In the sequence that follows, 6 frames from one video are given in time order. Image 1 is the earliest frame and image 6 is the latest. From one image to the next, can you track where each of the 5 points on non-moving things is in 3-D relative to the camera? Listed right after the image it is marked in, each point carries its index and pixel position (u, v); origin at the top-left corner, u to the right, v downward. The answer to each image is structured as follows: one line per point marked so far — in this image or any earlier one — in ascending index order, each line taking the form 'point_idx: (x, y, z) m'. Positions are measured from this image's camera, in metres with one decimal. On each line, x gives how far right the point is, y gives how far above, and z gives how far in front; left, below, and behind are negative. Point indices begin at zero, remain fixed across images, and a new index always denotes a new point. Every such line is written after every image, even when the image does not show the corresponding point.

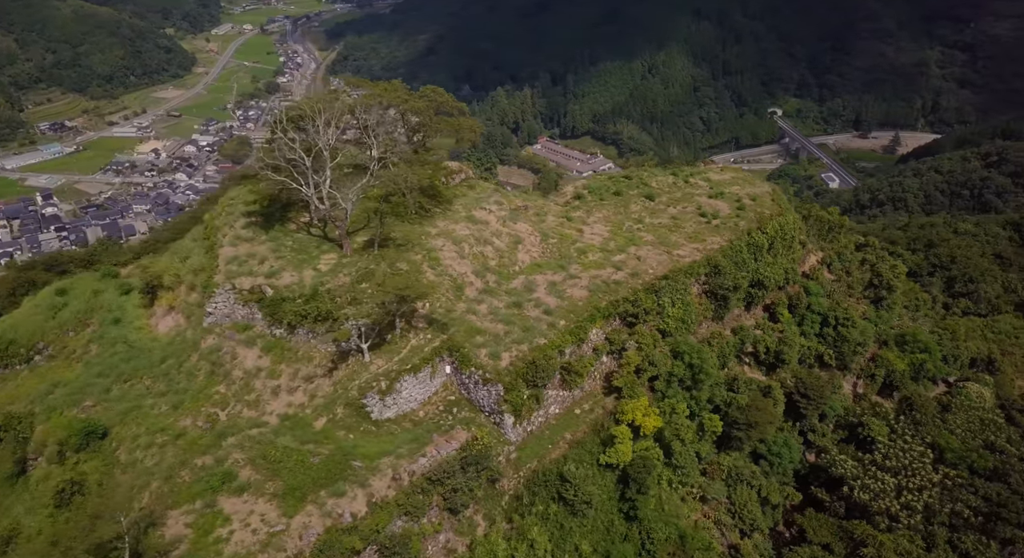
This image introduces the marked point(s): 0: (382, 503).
0: (-3.3, -5.9, +15.7) m
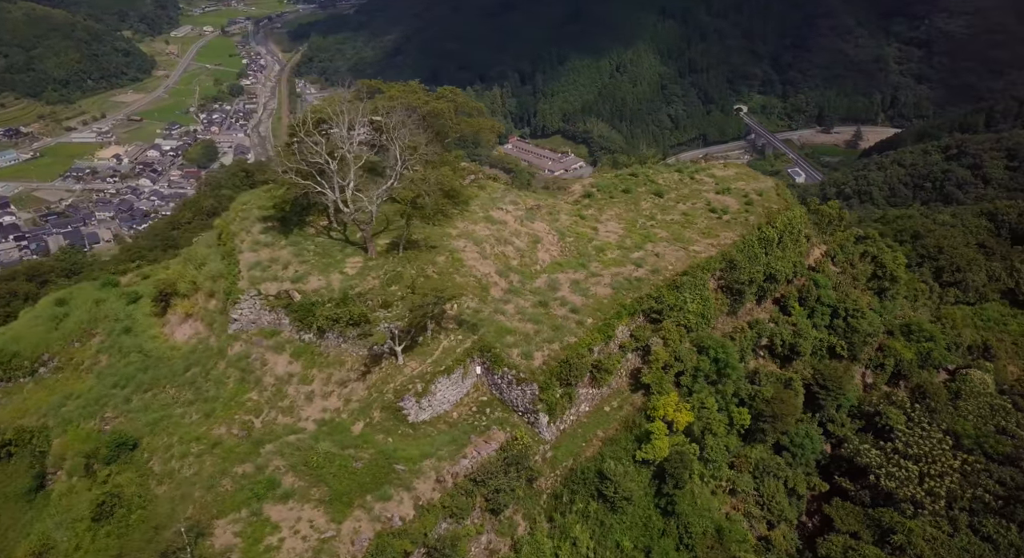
0: (-2.1, -5.9, +15.6) m
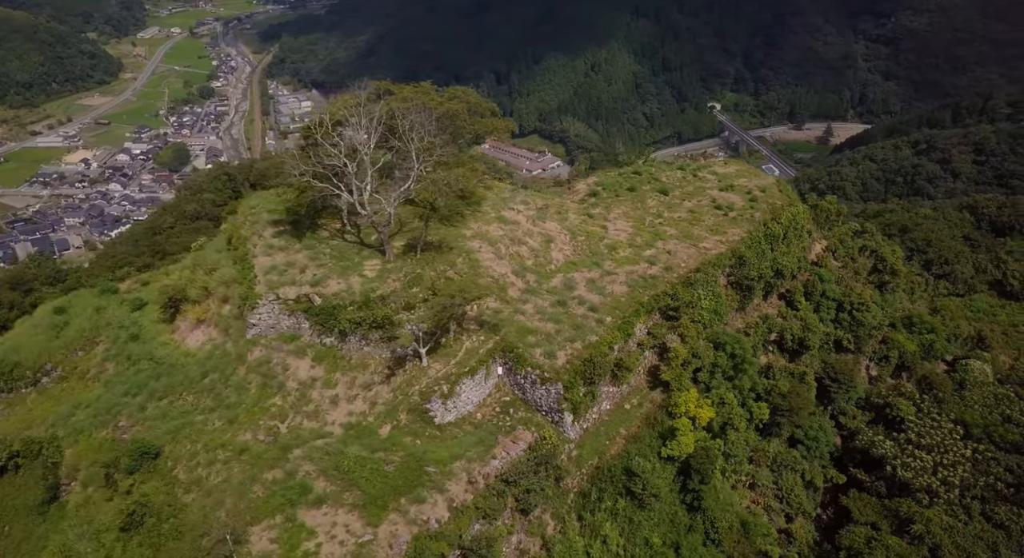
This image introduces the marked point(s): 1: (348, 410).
0: (-1.2, -5.9, +15.6) m
1: (-4.8, -3.9, +17.8) m
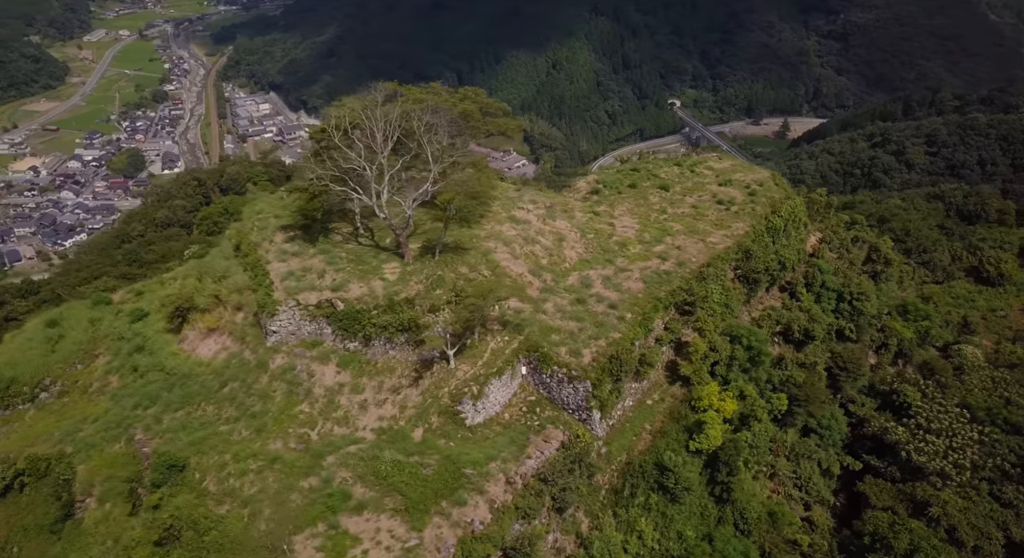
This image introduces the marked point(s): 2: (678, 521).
0: (-0.2, -5.9, +15.5) m
1: (-3.9, -4.0, +17.6) m
2: (+5.0, -7.3, +18.1) m
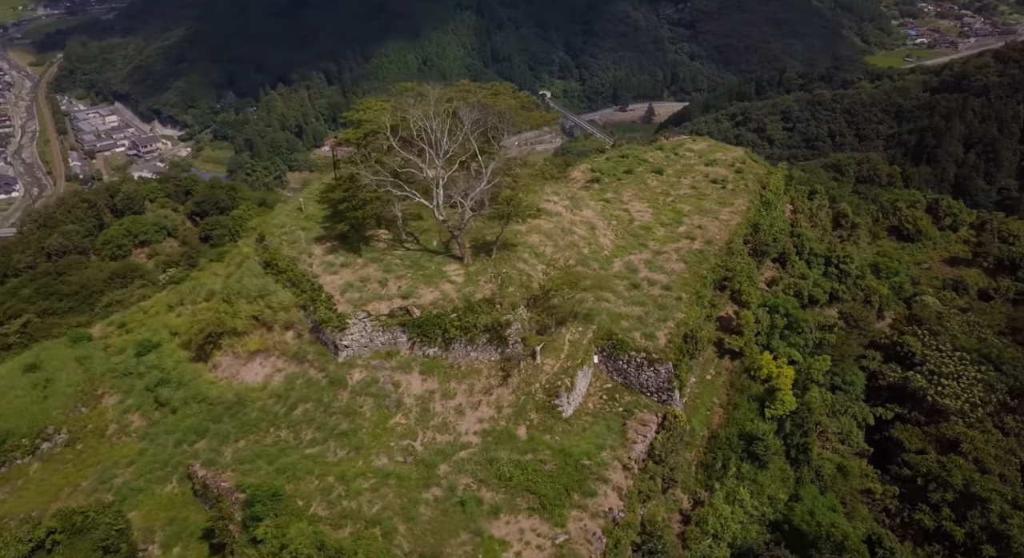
0: (+3.1, -5.6, +15.8) m
1: (-1.0, -4.0, +17.4) m
2: (+8.0, -6.5, +19.0) m
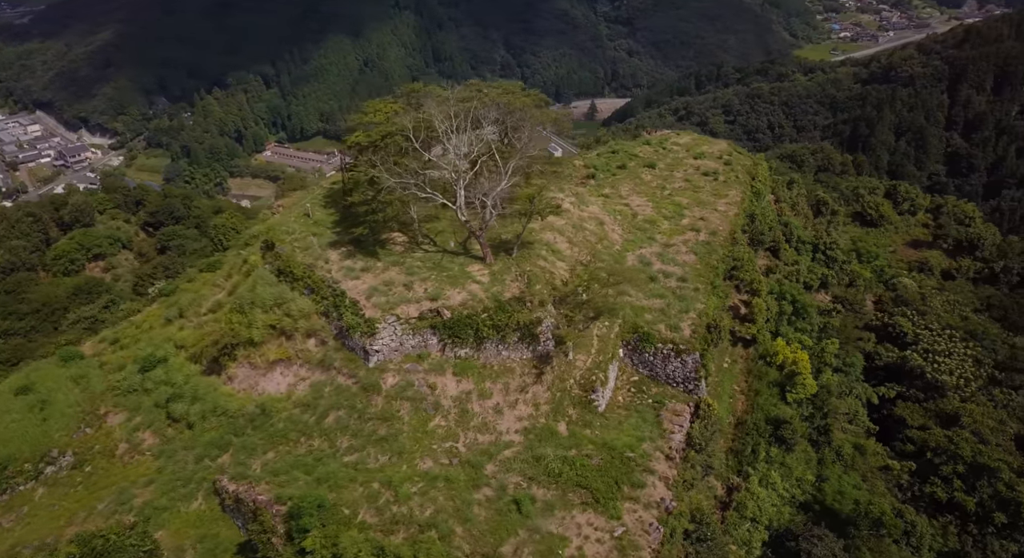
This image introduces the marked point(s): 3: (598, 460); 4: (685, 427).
0: (+4.3, -5.4, +16.1) m
1: (+0.1, -4.0, +17.5) m
2: (+9.1, -6.1, +19.6) m
3: (+2.3, -4.9, +16.2) m
4: (+5.1, -4.4, +18.0) m
